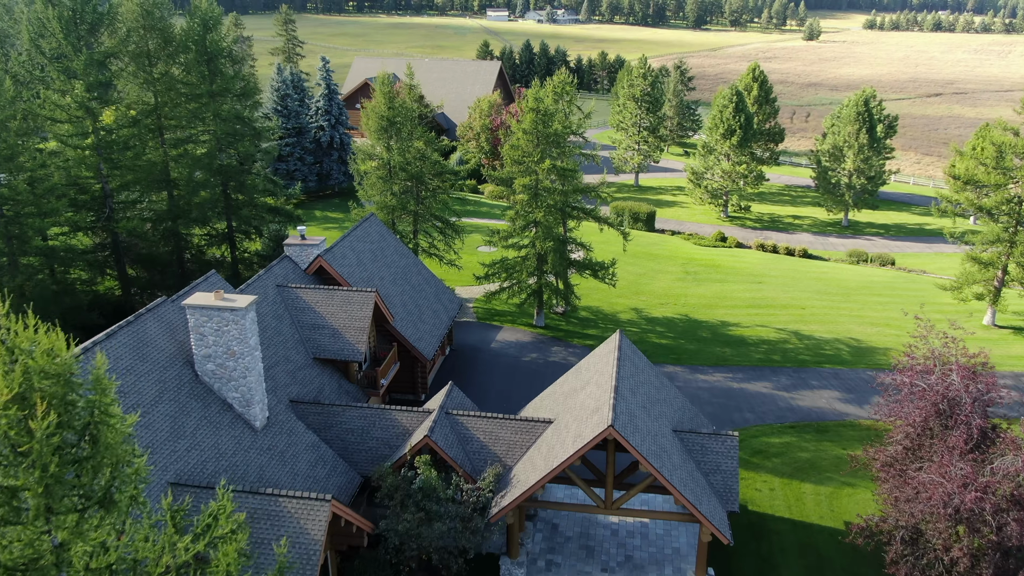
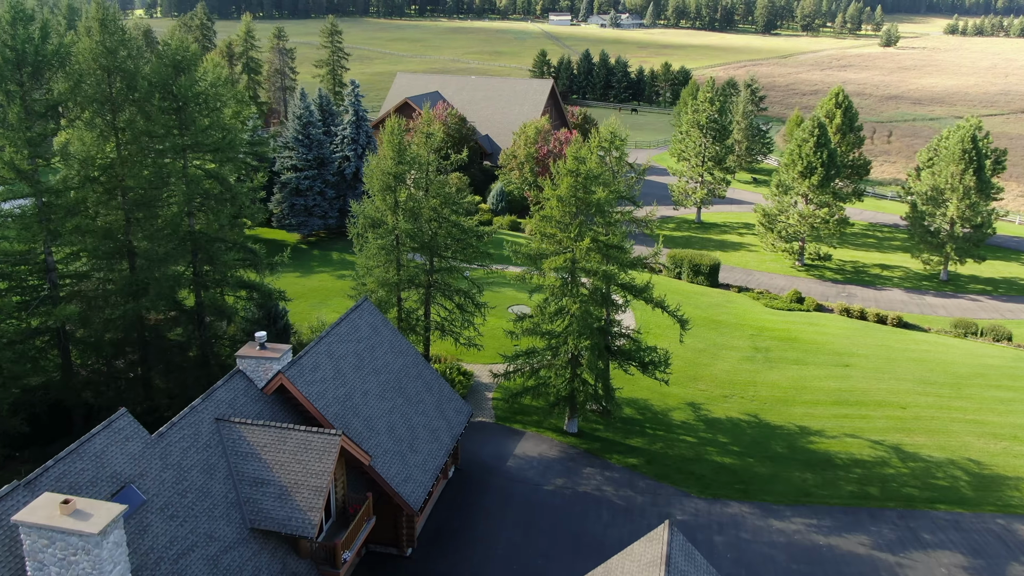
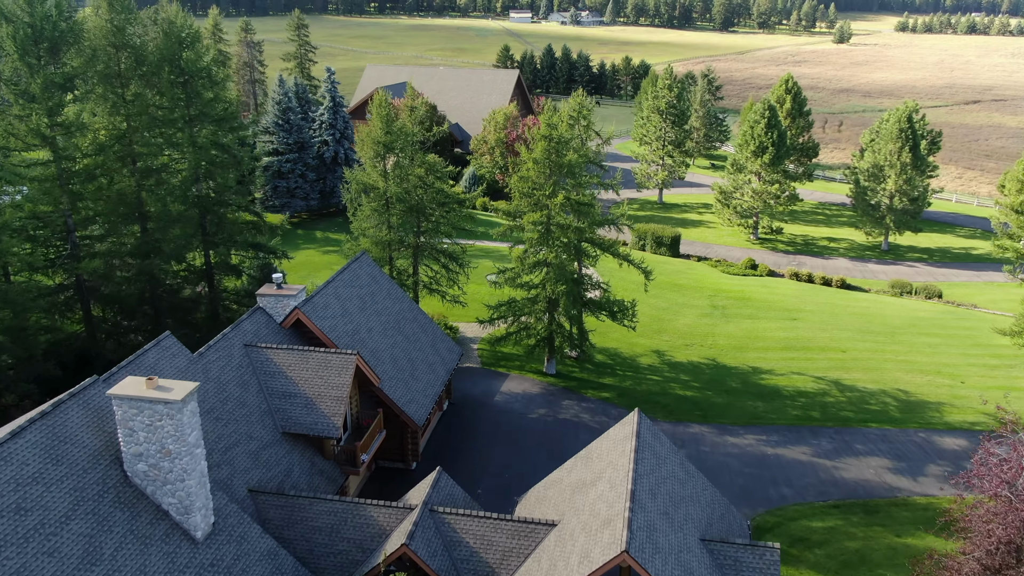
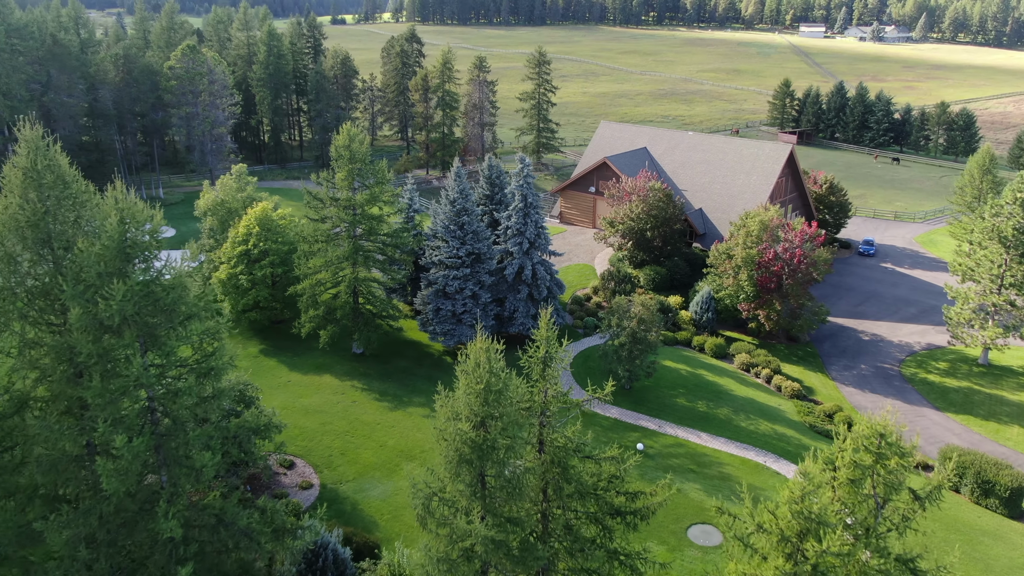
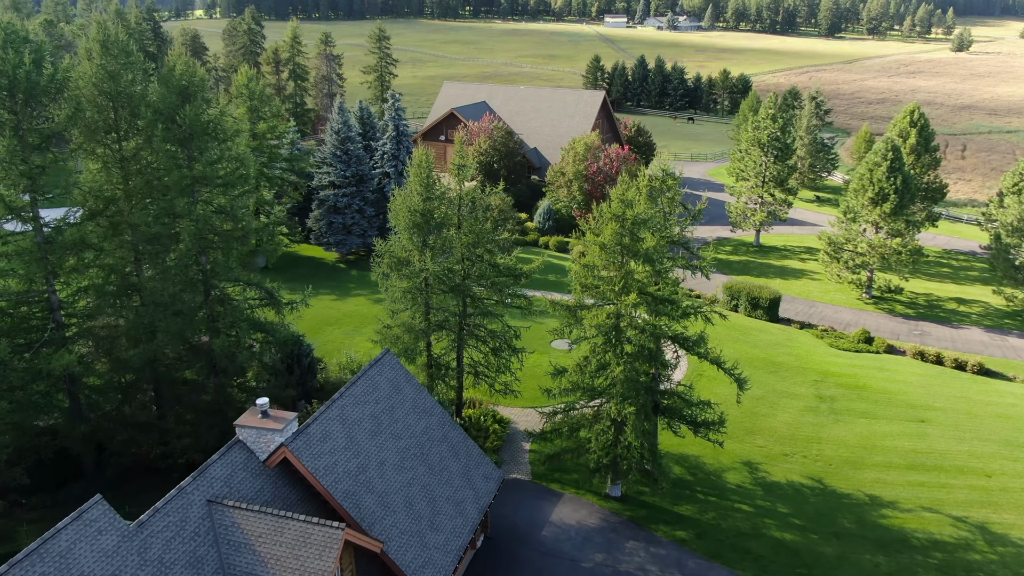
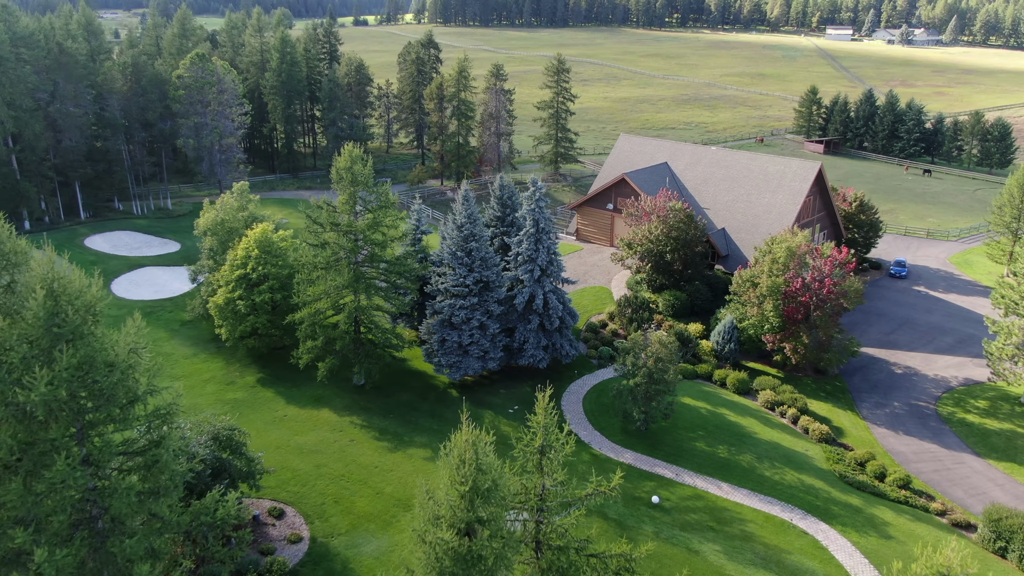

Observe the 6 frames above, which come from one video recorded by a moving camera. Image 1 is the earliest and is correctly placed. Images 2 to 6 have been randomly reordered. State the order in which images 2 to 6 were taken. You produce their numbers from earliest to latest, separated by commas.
3, 2, 5, 4, 6
